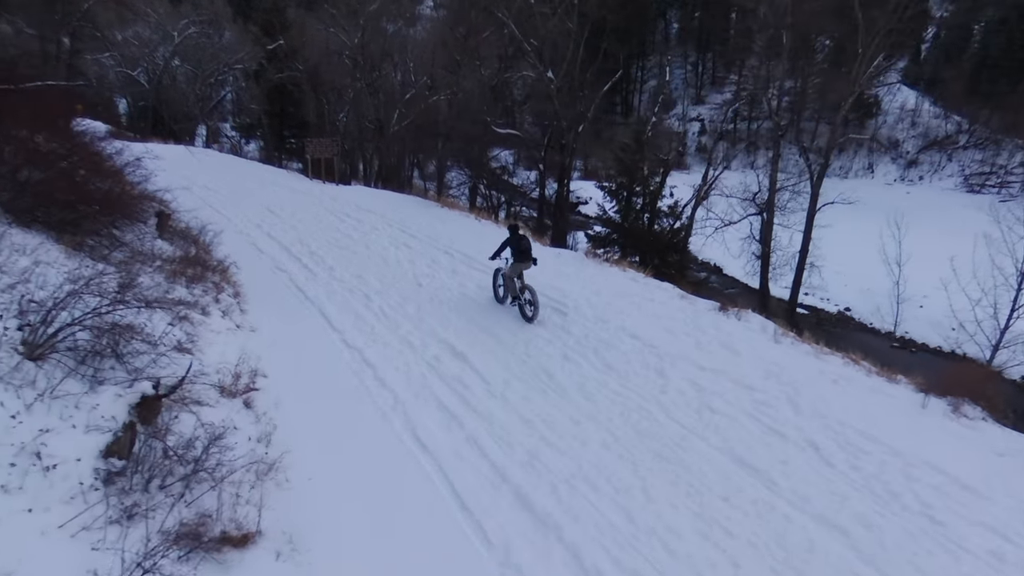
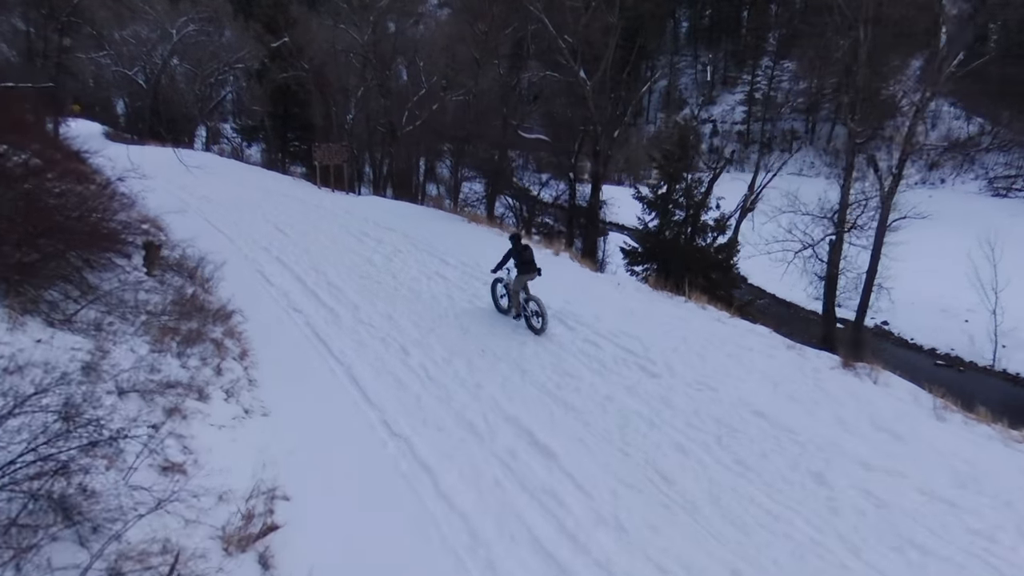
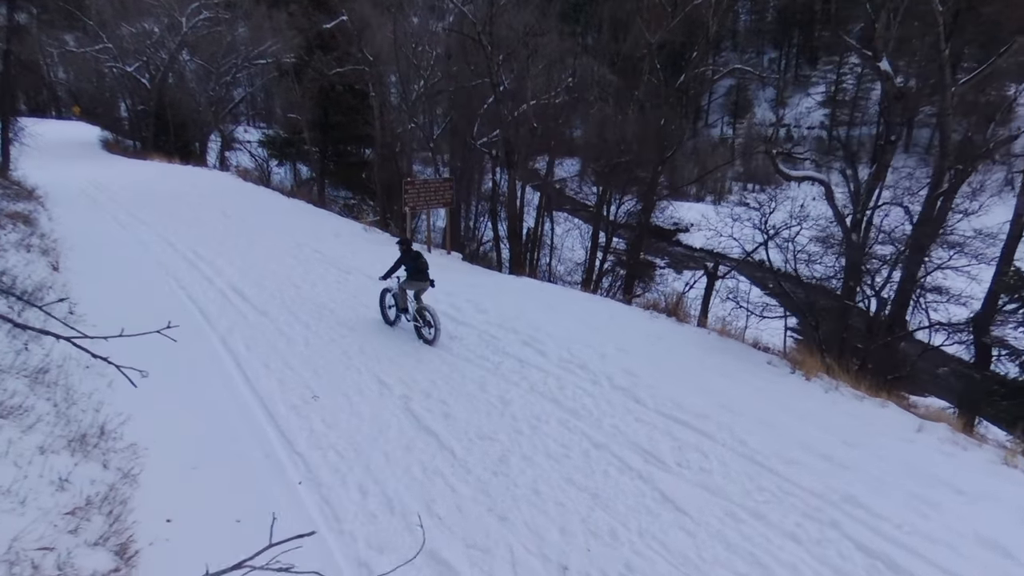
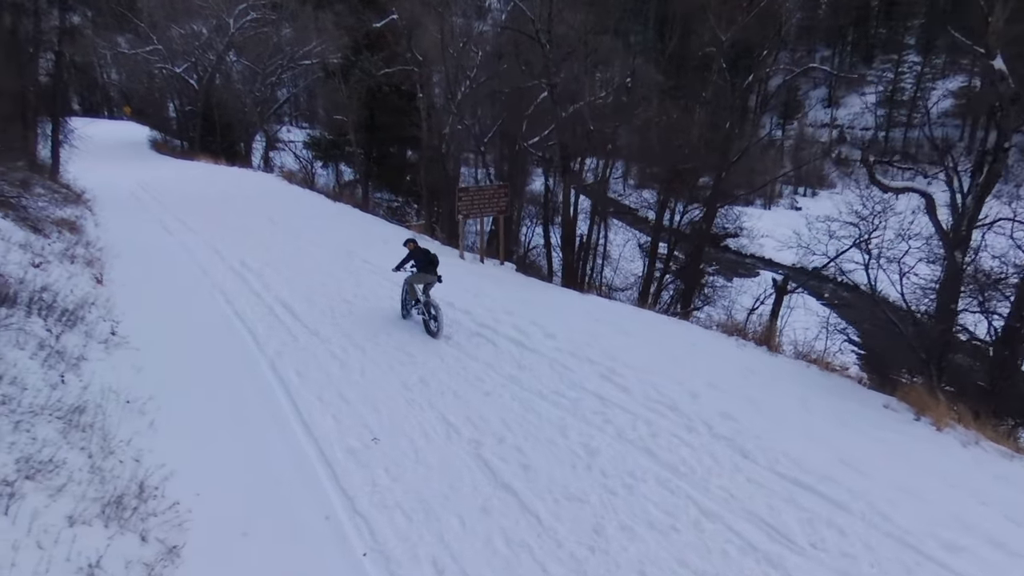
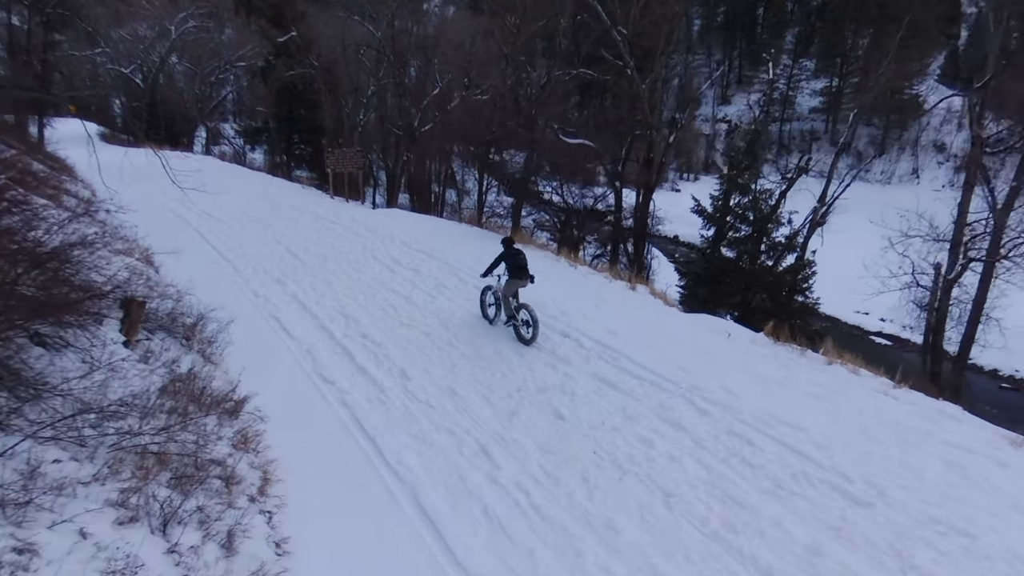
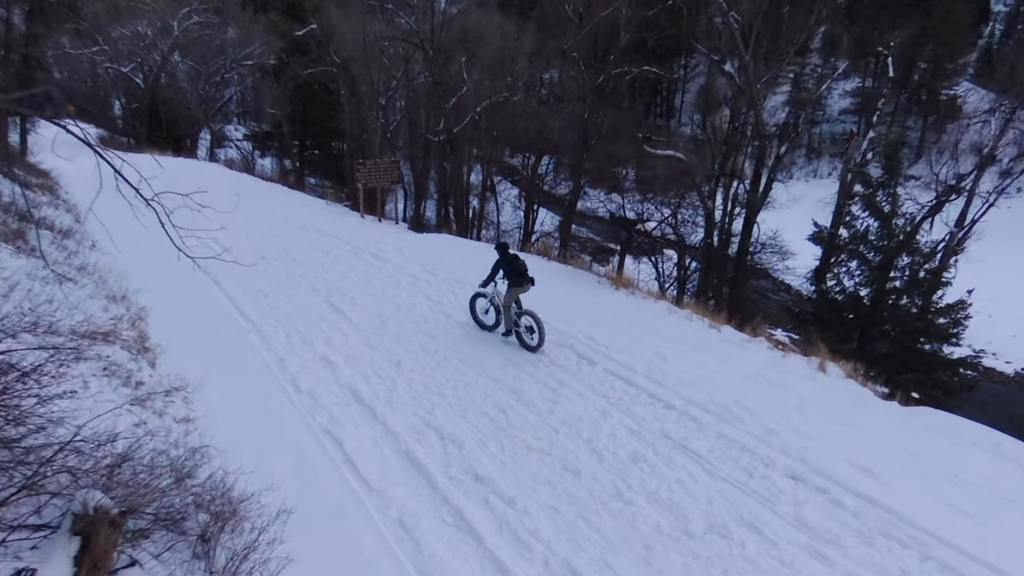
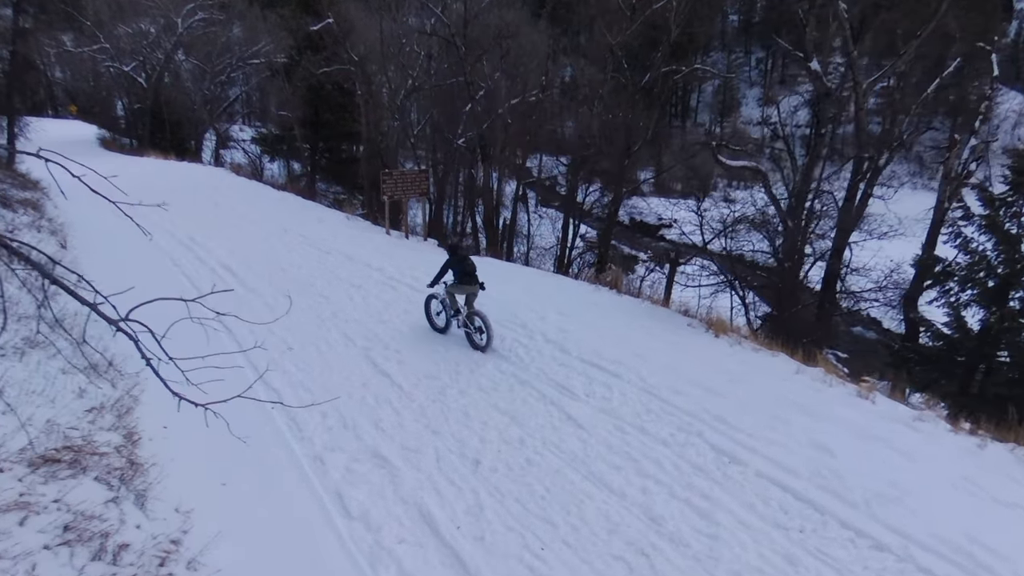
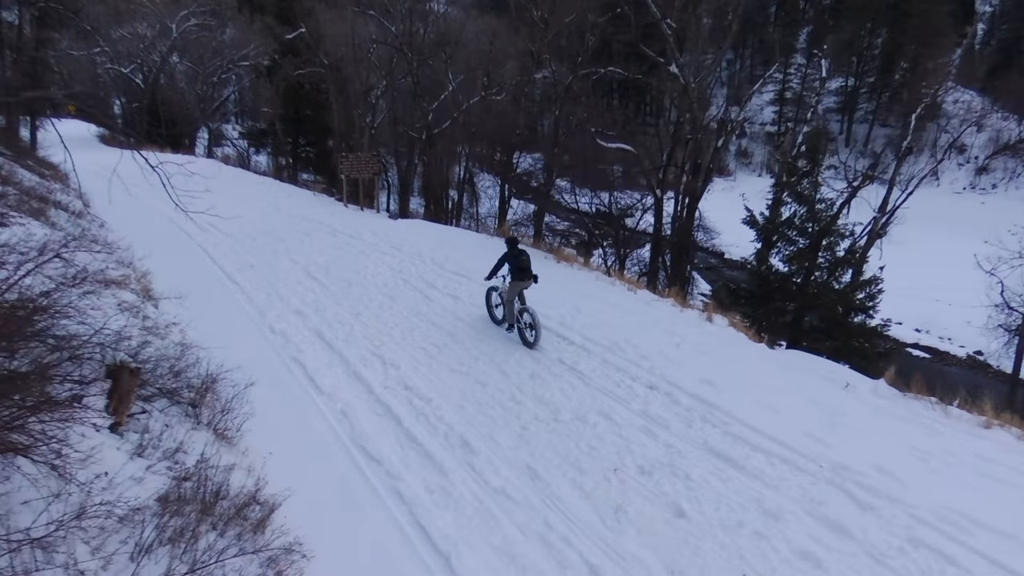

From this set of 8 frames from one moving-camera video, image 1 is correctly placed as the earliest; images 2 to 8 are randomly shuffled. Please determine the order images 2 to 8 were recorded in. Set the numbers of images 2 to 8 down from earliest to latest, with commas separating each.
2, 5, 8, 6, 7, 3, 4
